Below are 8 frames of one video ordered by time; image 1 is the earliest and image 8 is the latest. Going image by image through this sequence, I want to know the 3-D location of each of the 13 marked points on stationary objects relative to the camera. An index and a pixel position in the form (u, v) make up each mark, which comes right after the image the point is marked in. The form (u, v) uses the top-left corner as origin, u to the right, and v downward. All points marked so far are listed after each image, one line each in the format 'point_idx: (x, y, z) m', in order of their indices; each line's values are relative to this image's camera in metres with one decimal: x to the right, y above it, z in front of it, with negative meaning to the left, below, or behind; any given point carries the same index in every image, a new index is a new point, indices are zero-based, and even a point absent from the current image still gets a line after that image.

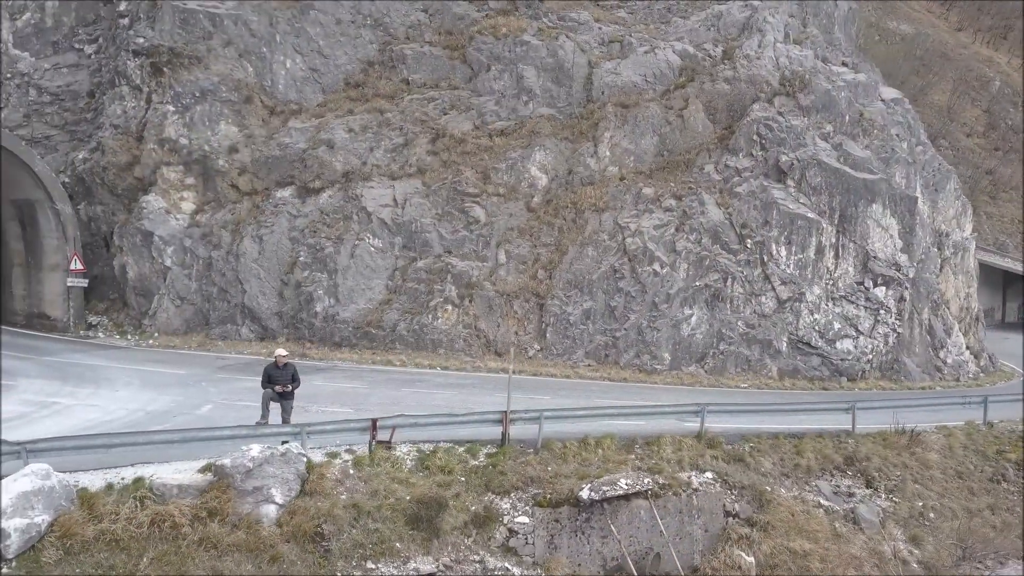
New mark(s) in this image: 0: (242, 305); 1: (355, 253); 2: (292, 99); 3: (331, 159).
0: (-5.2, -0.3, +16.0) m
1: (-3.1, +0.7, +16.1) m
2: (-5.1, +4.2, +18.1) m
3: (-3.8, +2.7, +16.9) m
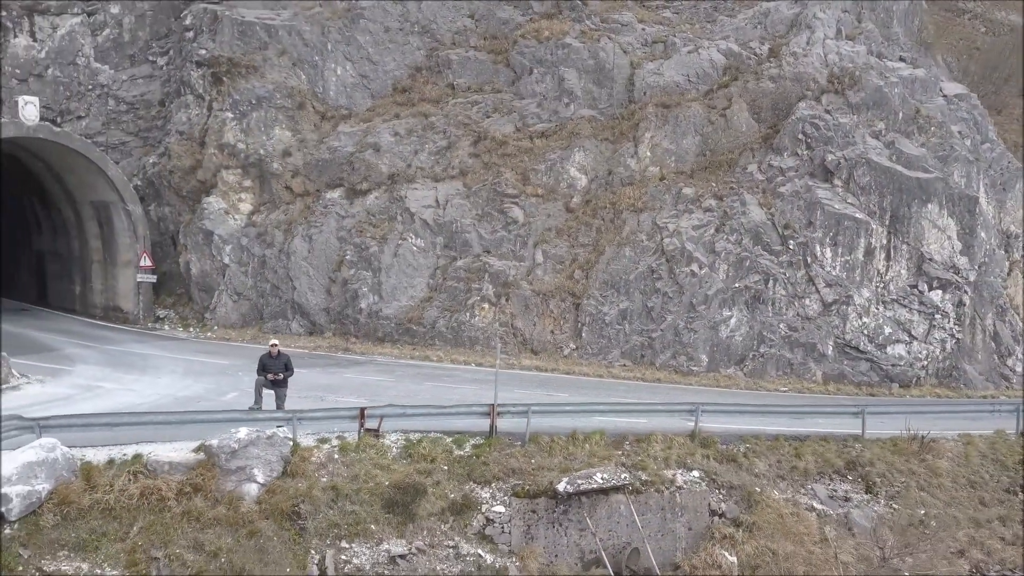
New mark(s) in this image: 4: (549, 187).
0: (-4.5, -0.3, +16.9) m
1: (-2.3, +0.7, +16.7) m
2: (-4.1, +4.3, +18.9) m
3: (-2.9, +2.7, +17.5) m
4: (+0.7, +2.2, +17.4) m
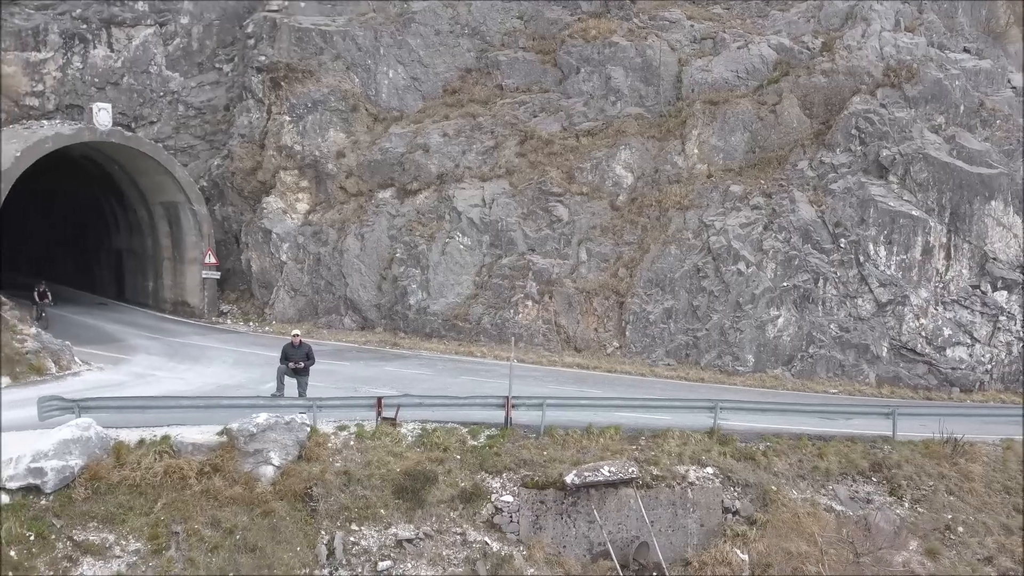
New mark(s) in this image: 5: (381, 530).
0: (-3.5, -0.2, +17.4) m
1: (-1.4, +0.8, +17.1) m
2: (-2.9, +4.3, +19.4) m
3: (-1.9, +2.8, +18.0) m
4: (+1.7, +2.2, +17.4) m
5: (-1.3, -2.4, +8.0) m
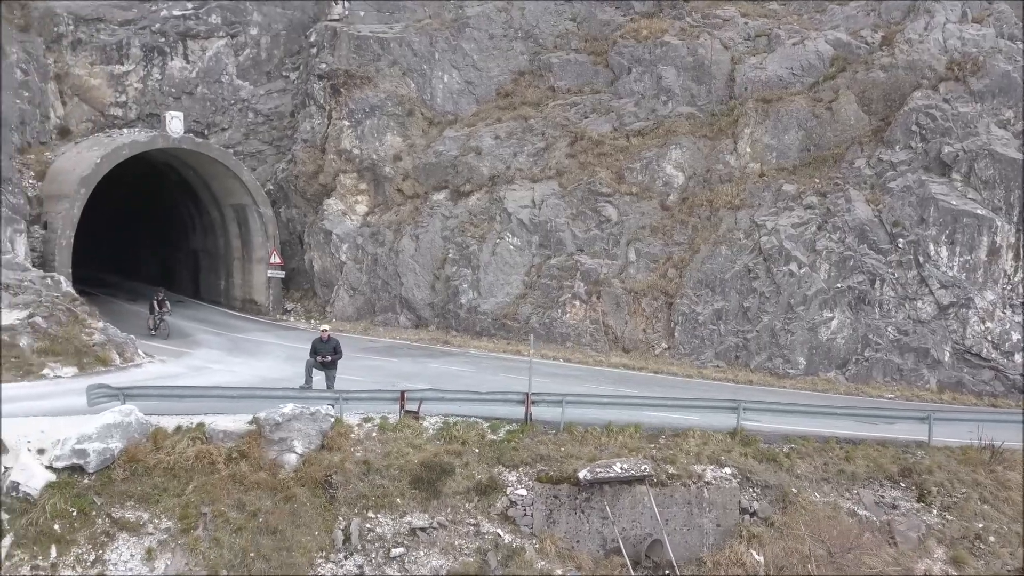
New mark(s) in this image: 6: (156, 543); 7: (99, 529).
0: (-2.5, -0.2, +17.9) m
1: (-0.4, +0.8, +17.4) m
2: (-1.6, +4.3, +19.8) m
3: (-0.8, +2.8, +18.3) m
4: (+2.8, +2.2, +17.4) m
5: (-1.2, -2.4, +8.3) m
6: (-3.4, -2.4, +7.8) m
7: (-3.9, -2.3, +7.8) m
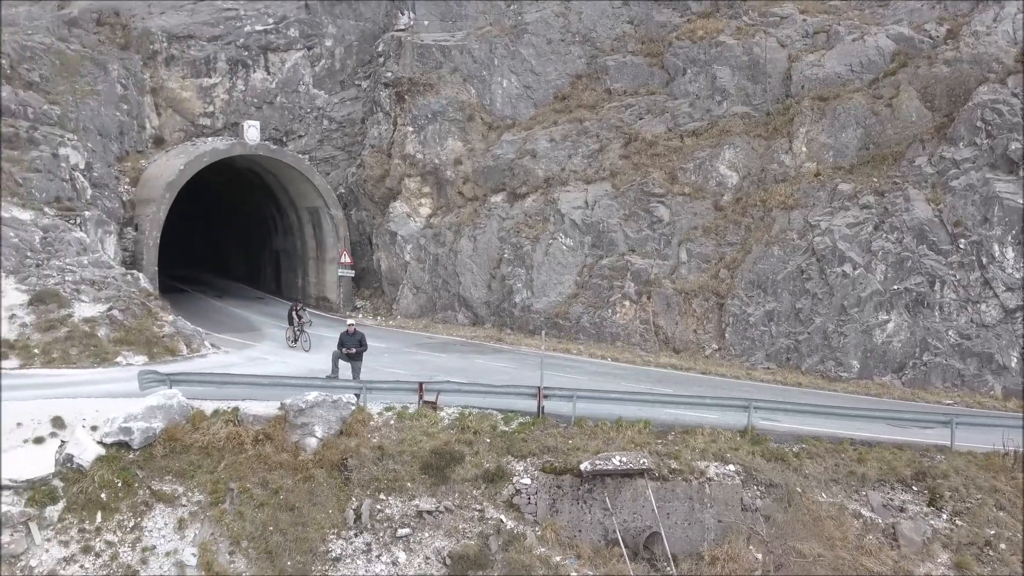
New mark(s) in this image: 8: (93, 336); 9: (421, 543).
0: (-1.2, -0.2, +18.6) m
1: (+0.8, +0.8, +17.7) m
2: (-0.1, +4.4, +20.4) m
3: (+0.5, +2.8, +18.7) m
4: (+4.0, +2.2, +17.4) m
5: (-1.2, -2.3, +8.9) m
6: (-3.4, -2.4, +8.6) m
7: (-4.0, -2.2, +8.6) m
8: (-6.7, -0.8, +12.9) m
9: (-1.0, -2.7, +8.5) m
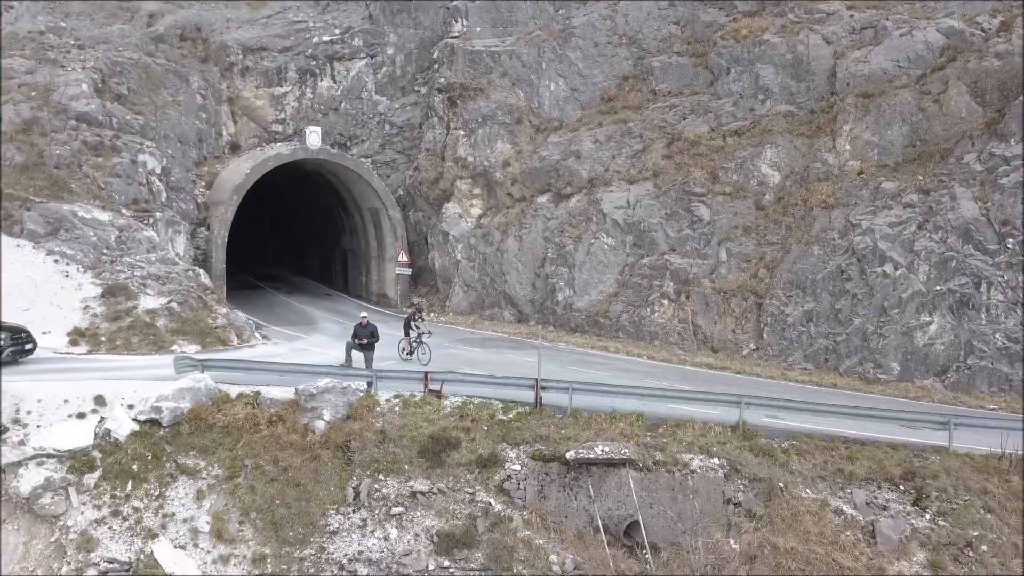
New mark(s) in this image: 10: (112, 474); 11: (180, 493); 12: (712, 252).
0: (-0.2, -0.1, +19.1) m
1: (+1.7, +0.8, +18.1) m
2: (+1.2, +4.4, +20.8) m
3: (+1.6, +2.8, +19.1) m
4: (+4.8, +2.2, +17.3) m
5: (-1.3, -2.3, +9.5) m
6: (-3.6, -2.3, +9.5) m
7: (-4.1, -2.2, +9.6) m
8: (-6.3, -0.7, +14.2) m
9: (-1.1, -2.6, +9.1) m
10: (-4.6, -2.1, +9.4) m
11: (-3.8, -2.4, +9.4) m
12: (+4.2, +0.8, +17.0) m
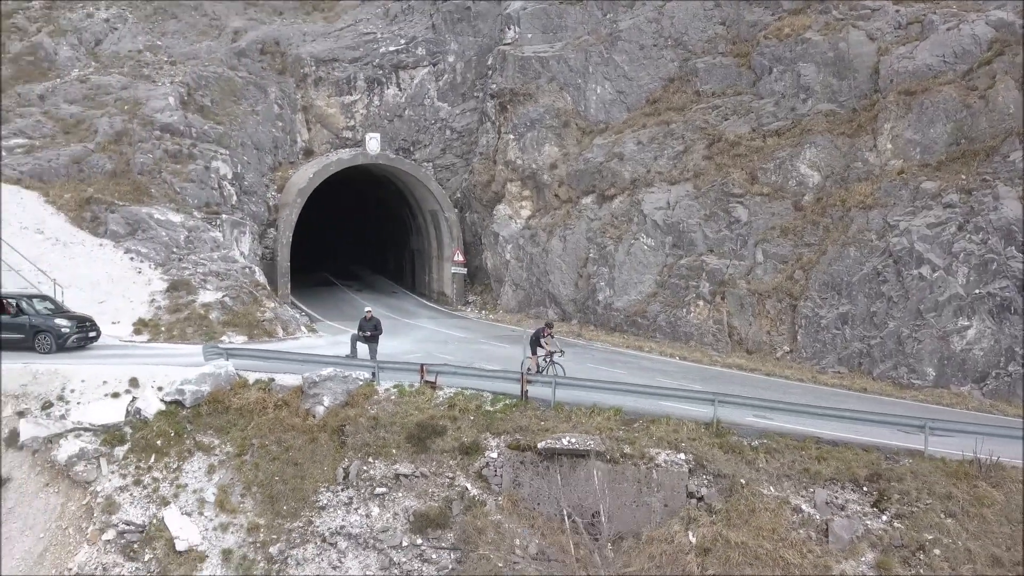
0: (+0.9, -0.1, +19.6) m
1: (+2.7, +0.8, +18.3) m
2: (+2.5, +4.4, +21.0) m
3: (+2.7, +2.8, +19.3) m
4: (+5.6, +2.2, +17.1) m
5: (-1.5, -2.2, +10.2) m
6: (-3.8, -2.2, +10.5) m
7: (-4.3, -2.1, +10.7) m
8: (-5.8, -0.6, +15.5) m
9: (-1.4, -2.6, +9.8) m
10: (-4.9, -2.1, +10.5) m
11: (-4.1, -2.3, +10.5) m
12: (+4.9, +0.7, +16.9) m
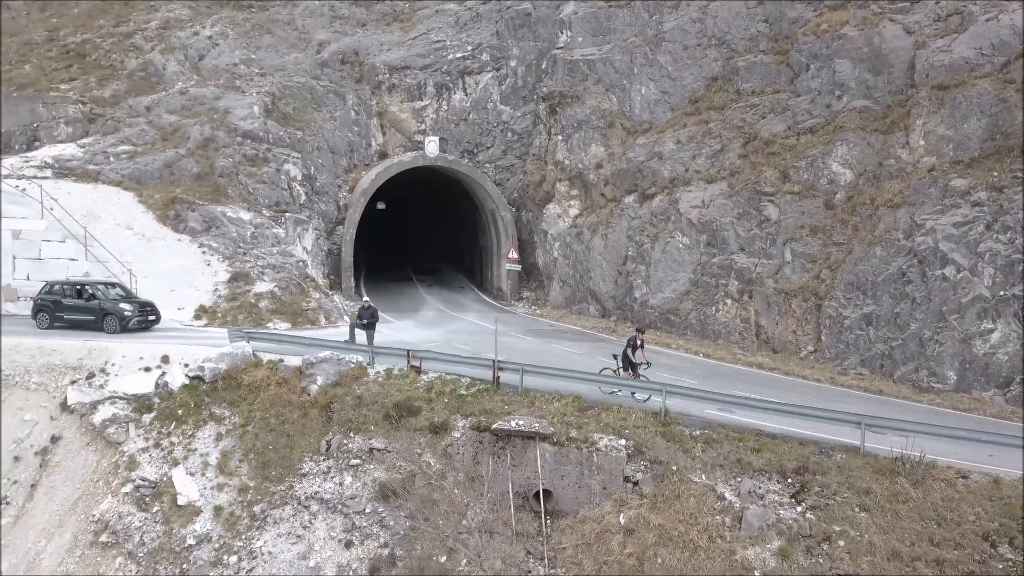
0: (+1.9, 0.0, +20.1) m
1: (+3.5, +0.9, +18.5) m
2: (+3.8, +4.4, +21.3) m
3: (+3.7, +2.9, +19.5) m
4: (+6.2, +2.2, +16.9) m
5: (-2.0, -2.1, +11.2) m
6: (-4.2, -2.1, +11.9) m
7: (-4.6, -1.9, +12.1) m
8: (-5.4, -0.4, +17.1) m
9: (-2.0, -2.4, +10.8) m
10: (-5.2, -1.9, +12.1) m
11: (-4.5, -2.1, +11.9) m
12: (+5.5, +0.7, +16.8) m
